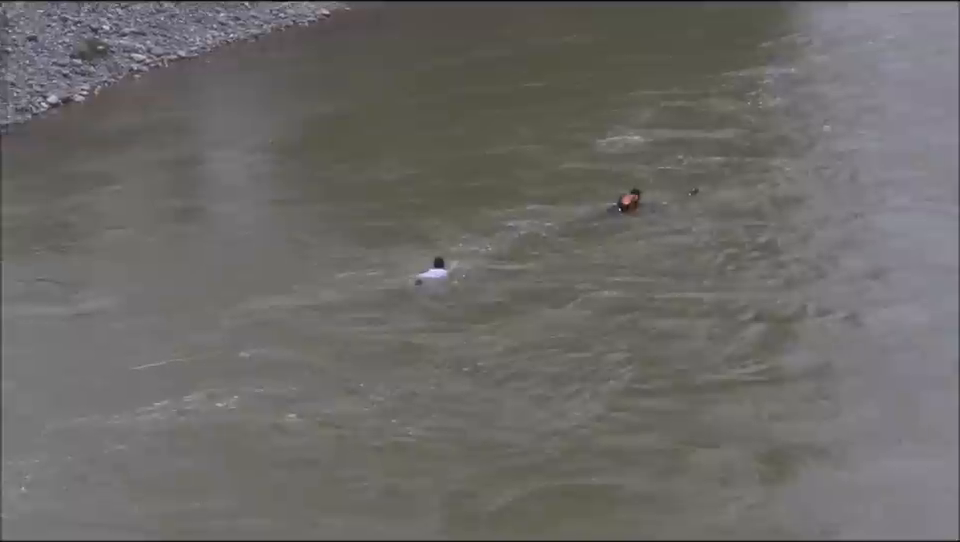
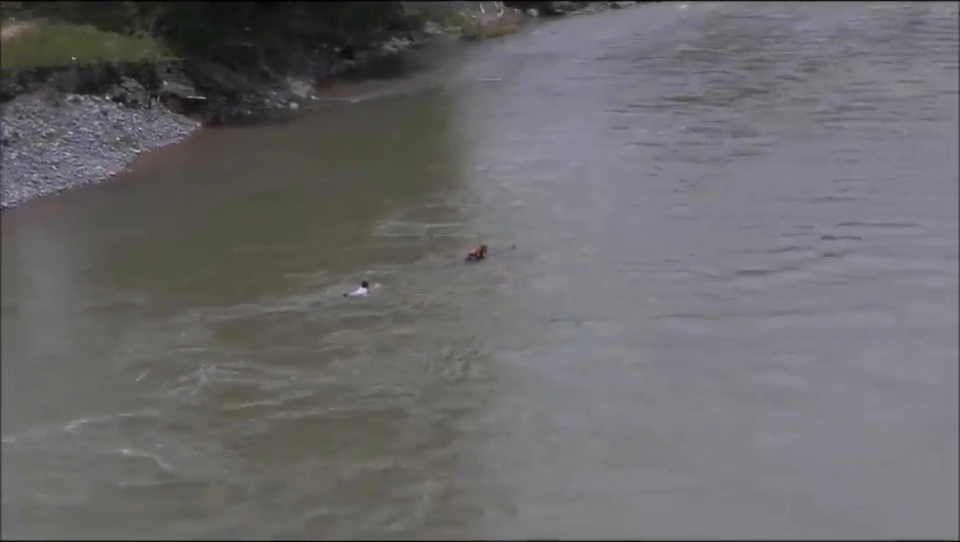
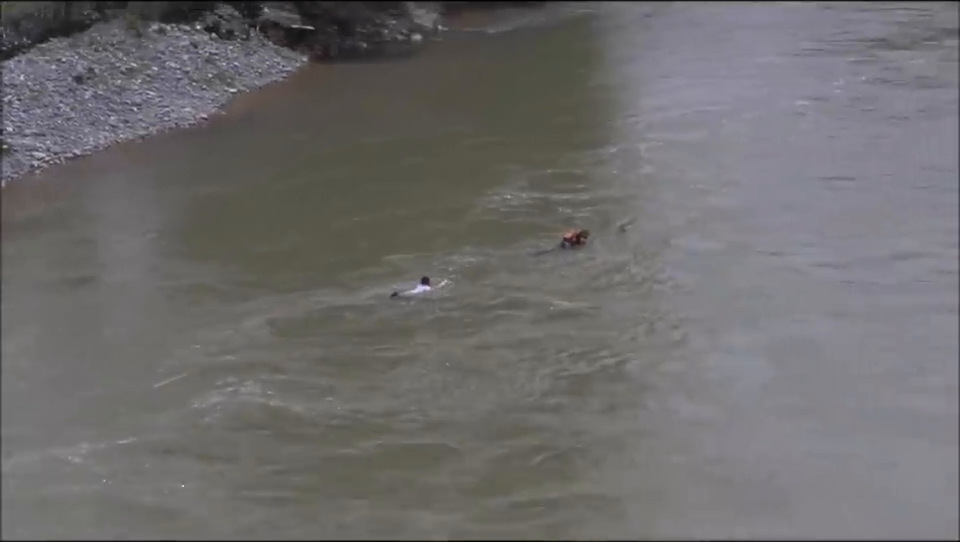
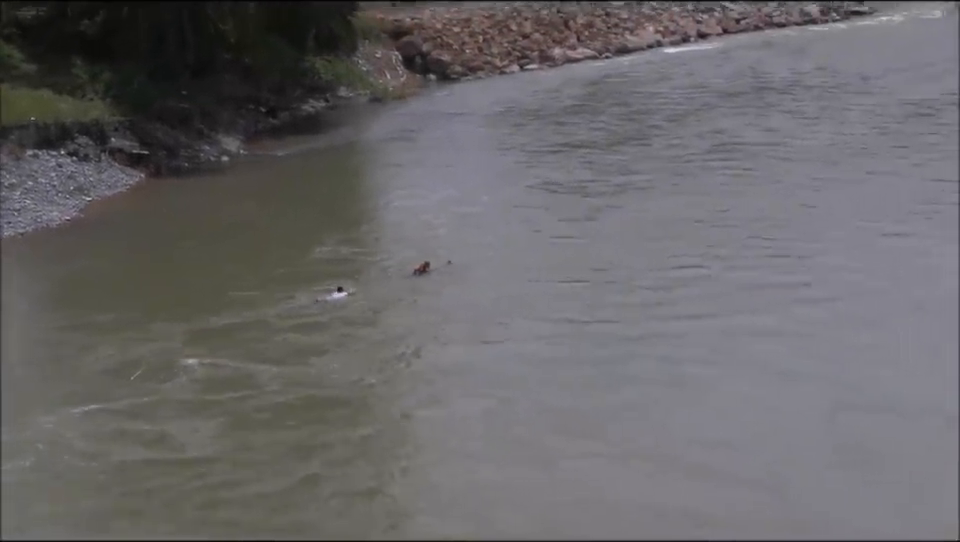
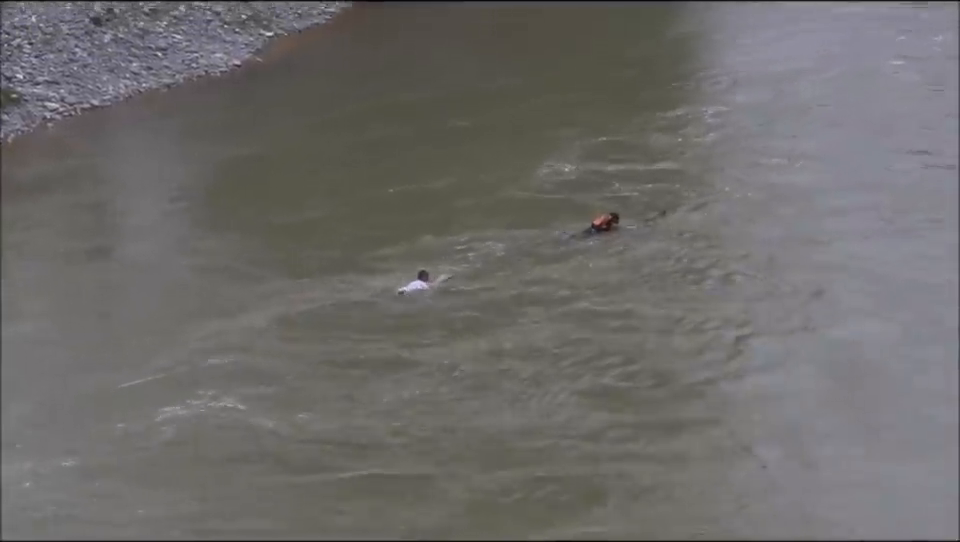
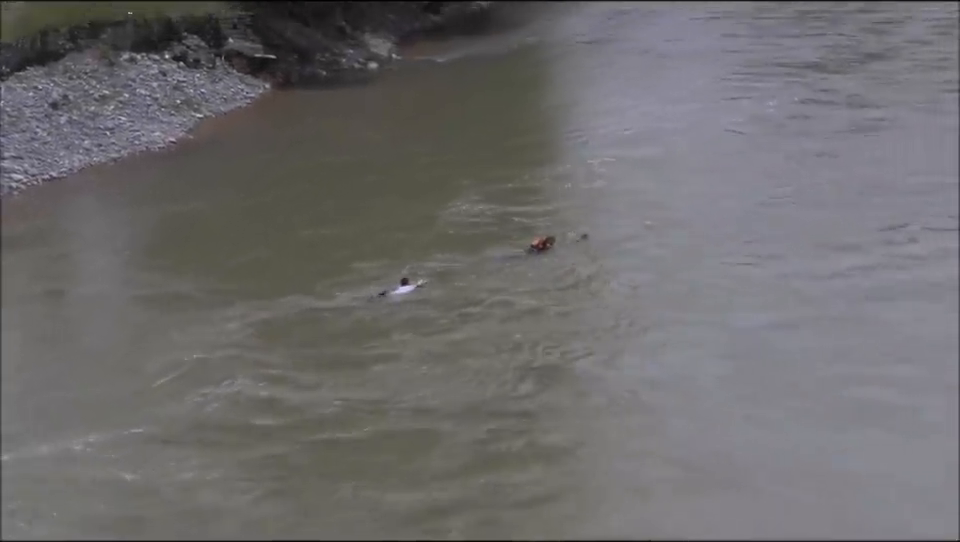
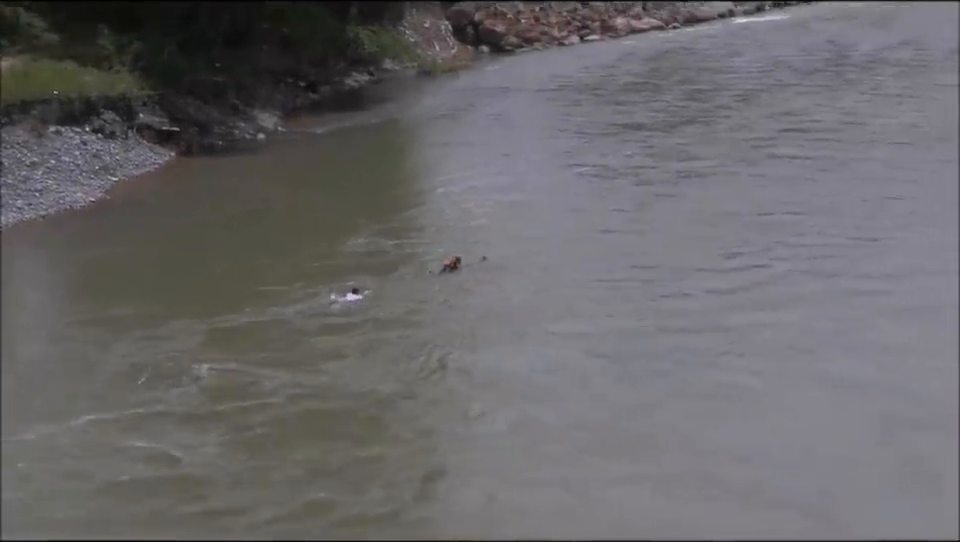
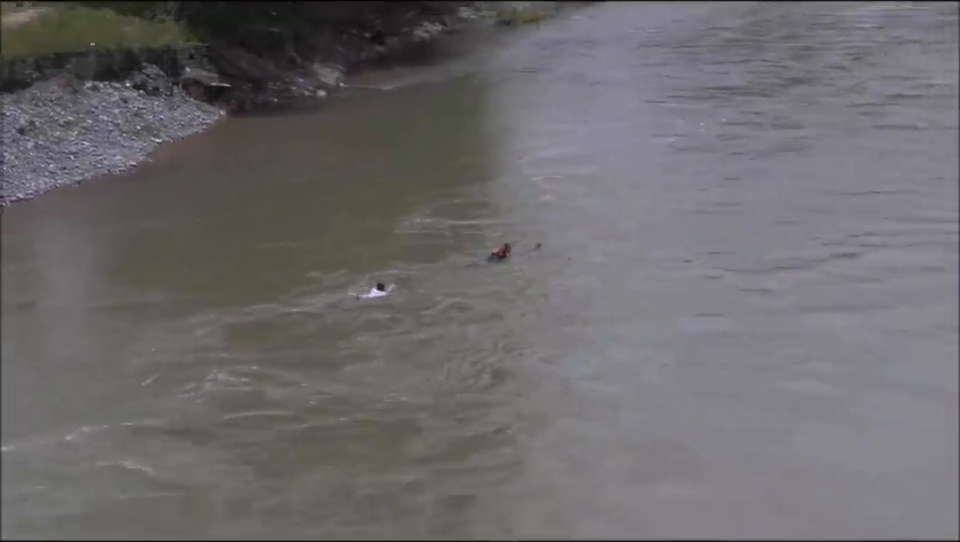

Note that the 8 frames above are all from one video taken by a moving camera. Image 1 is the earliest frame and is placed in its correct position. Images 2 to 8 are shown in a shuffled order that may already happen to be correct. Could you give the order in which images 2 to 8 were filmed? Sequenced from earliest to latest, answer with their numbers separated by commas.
5, 3, 6, 8, 2, 7, 4
